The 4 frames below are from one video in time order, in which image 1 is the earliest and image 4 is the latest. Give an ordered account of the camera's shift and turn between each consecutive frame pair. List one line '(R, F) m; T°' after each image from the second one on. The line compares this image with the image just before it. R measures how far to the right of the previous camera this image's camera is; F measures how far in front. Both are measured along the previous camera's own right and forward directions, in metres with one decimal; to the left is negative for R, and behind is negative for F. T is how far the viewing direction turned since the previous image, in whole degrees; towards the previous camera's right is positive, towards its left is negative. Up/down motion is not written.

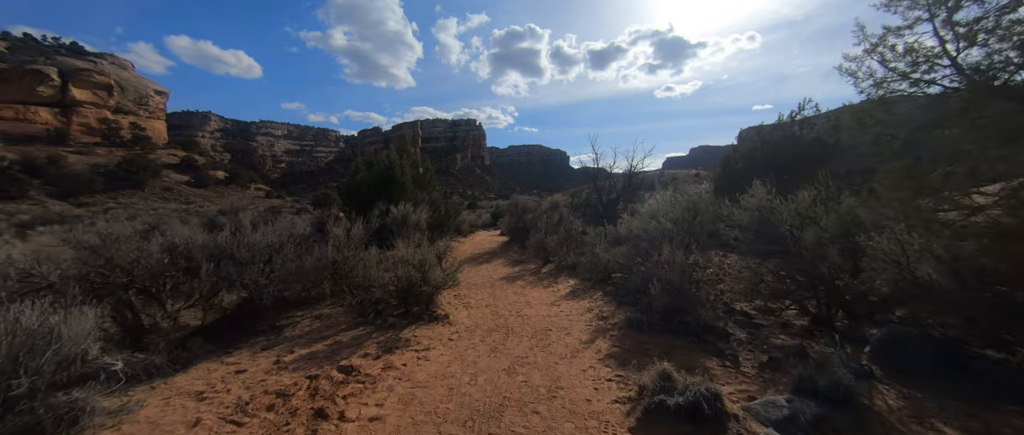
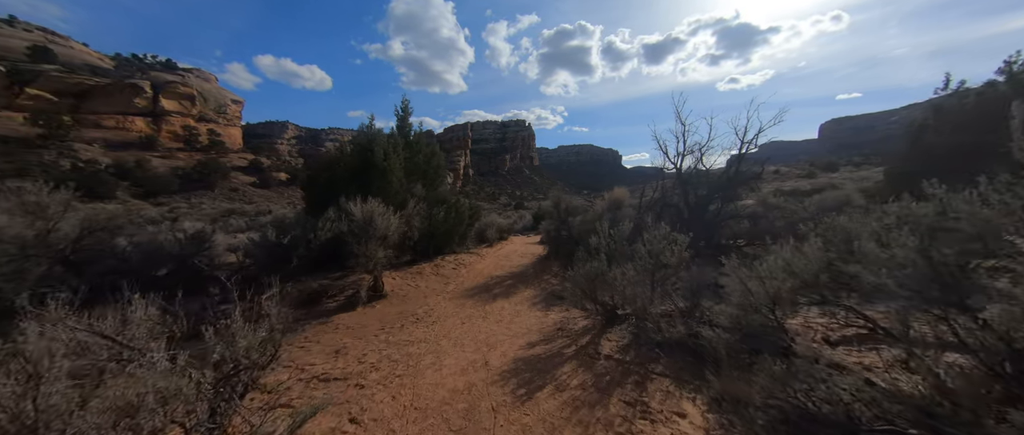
(+0.4, +5.9) m; -8°
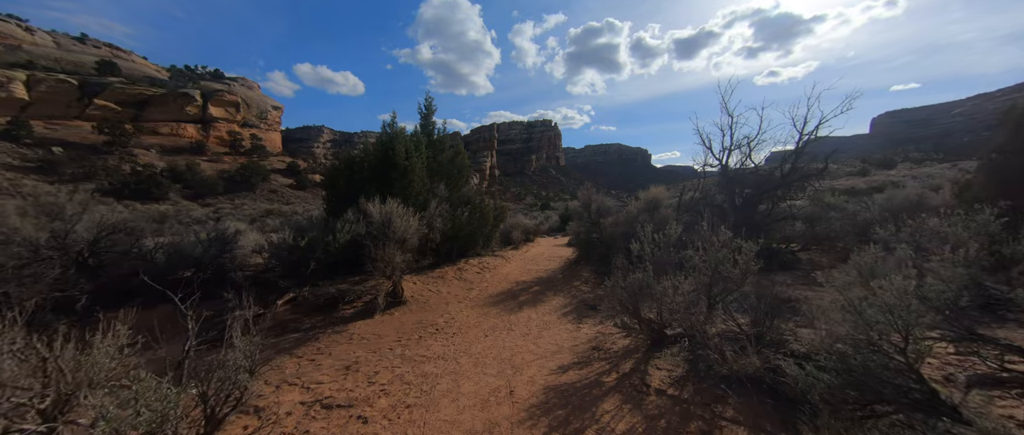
(0.0, +0.7) m; -4°
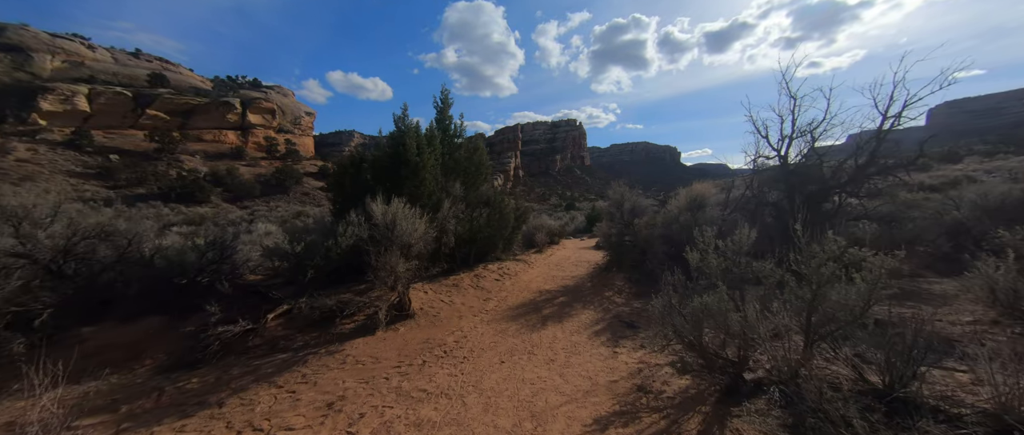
(+0.1, +1.1) m; -4°
